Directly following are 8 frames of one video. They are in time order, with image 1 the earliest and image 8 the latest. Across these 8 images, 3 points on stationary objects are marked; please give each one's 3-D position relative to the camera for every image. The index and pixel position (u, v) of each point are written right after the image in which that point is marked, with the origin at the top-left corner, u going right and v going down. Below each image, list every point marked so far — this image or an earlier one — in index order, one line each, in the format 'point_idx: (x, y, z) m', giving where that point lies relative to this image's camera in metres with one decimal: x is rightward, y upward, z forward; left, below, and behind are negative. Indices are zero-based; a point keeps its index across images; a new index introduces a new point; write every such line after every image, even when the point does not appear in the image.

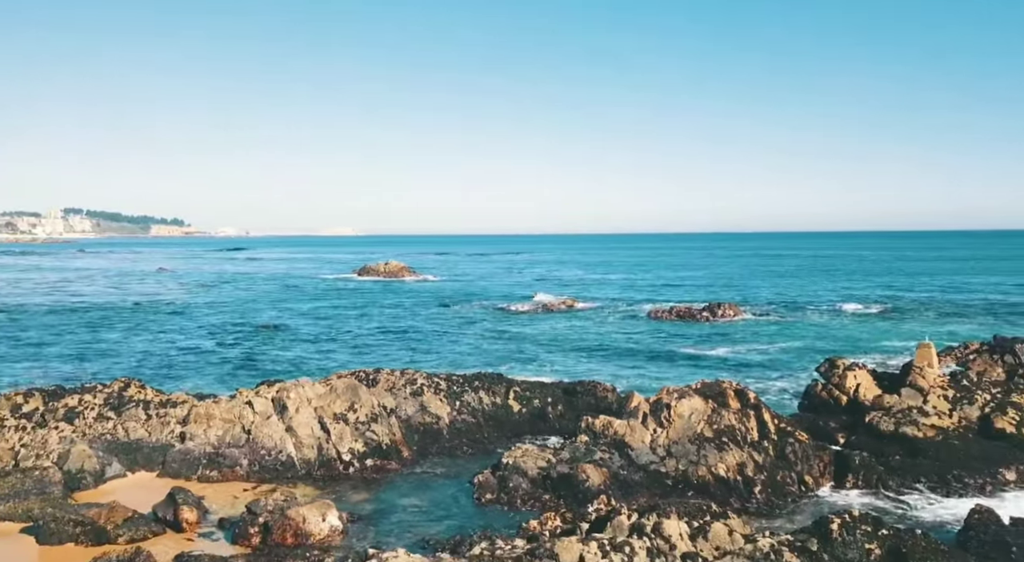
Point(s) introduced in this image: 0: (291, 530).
0: (-4.5, -5.3, +17.6) m
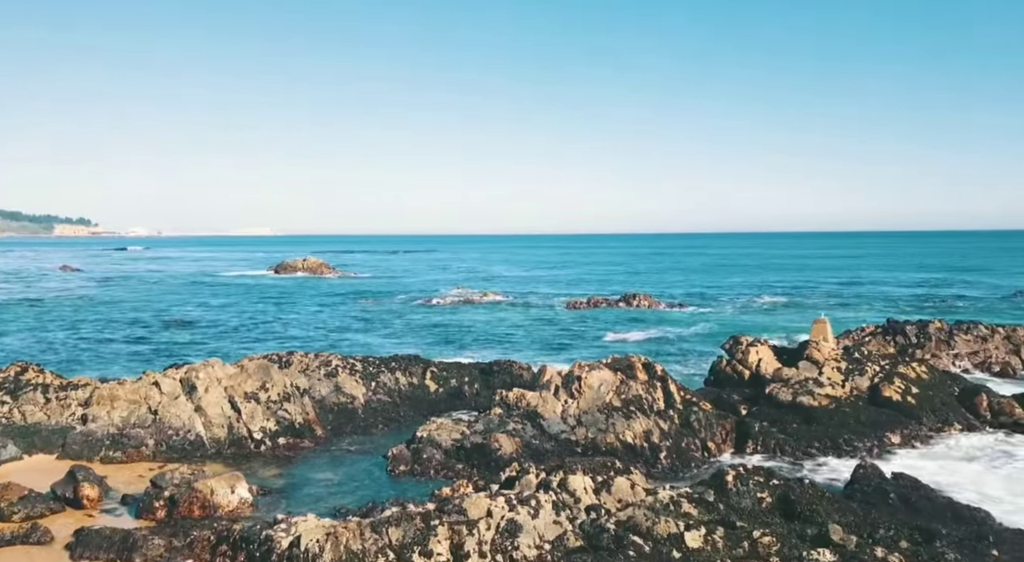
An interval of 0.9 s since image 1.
0: (-6.3, -4.5, +17.4) m
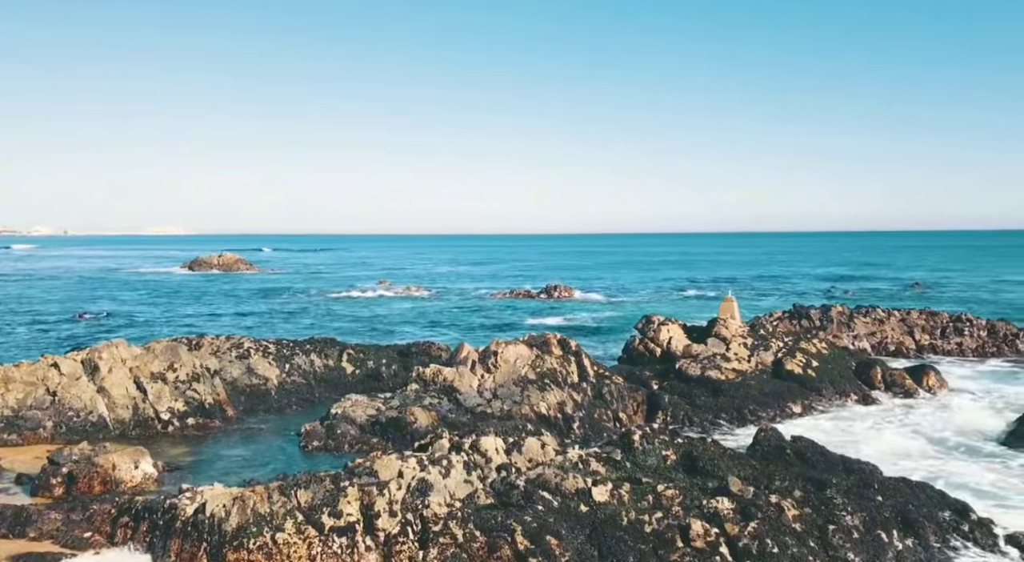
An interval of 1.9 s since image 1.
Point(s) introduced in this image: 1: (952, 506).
0: (-8.1, -3.8, +16.9) m
1: (+7.7, -4.0, +15.2) m
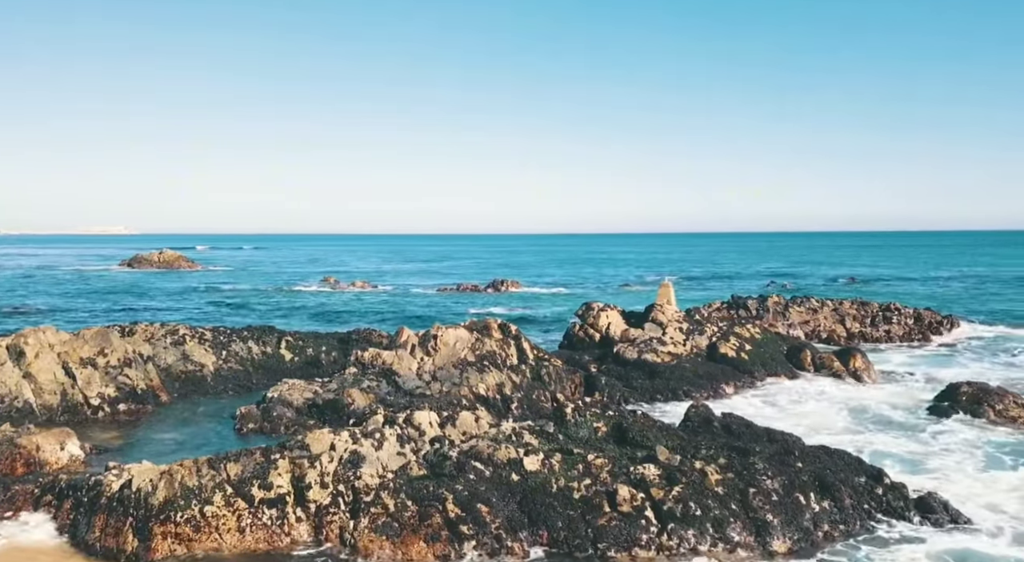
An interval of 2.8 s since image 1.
0: (-9.4, -3.4, +16.5) m
1: (+6.5, -3.5, +15.8) m
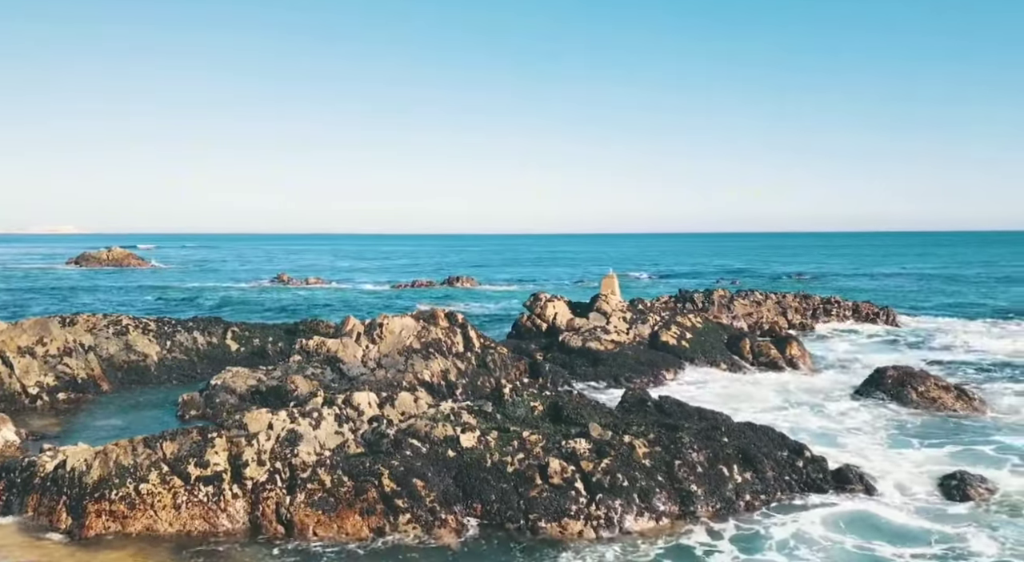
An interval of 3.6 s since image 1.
0: (-10.6, -3.0, +16.4) m
1: (+5.3, -3.2, +16.5) m
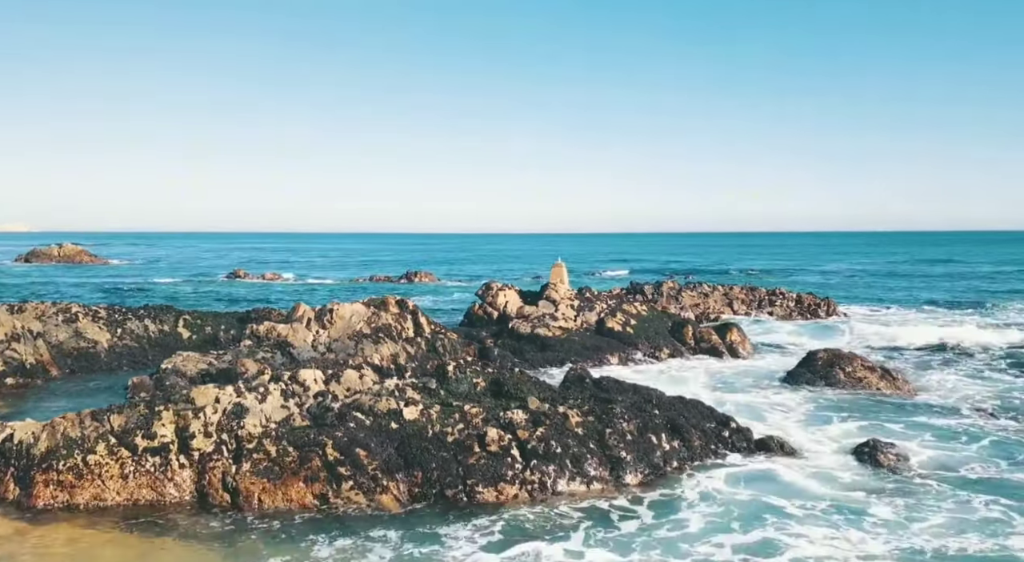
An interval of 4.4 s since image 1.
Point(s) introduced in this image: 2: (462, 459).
0: (-11.7, -2.6, +16.5) m
1: (+4.2, -2.7, +17.3) m
2: (-0.9, -3.1, +15.1) m
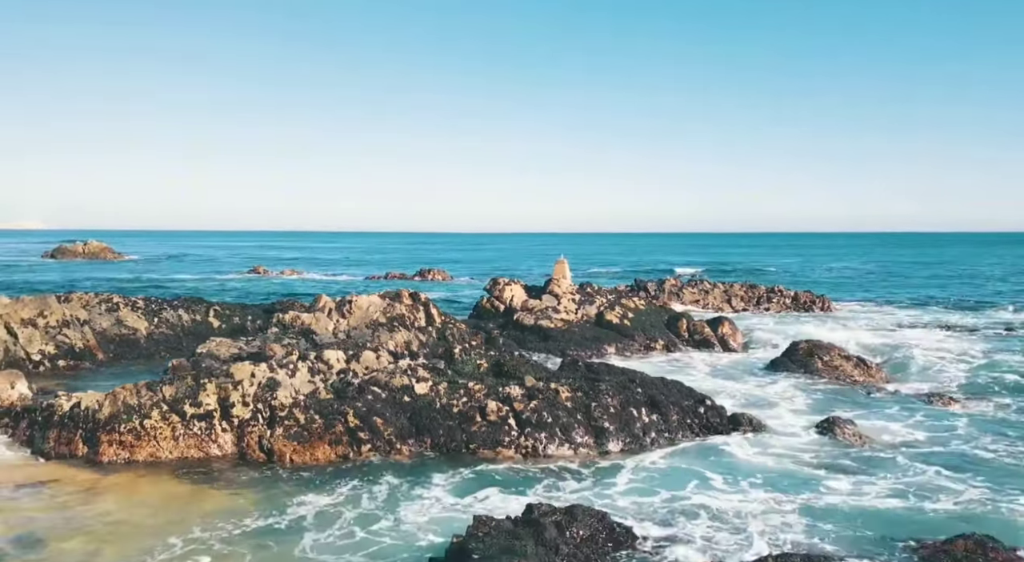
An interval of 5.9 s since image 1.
0: (-11.8, -2.4, +19.0) m
1: (+4.1, -2.6, +19.6) m
2: (-0.9, -3.0, +17.4) m
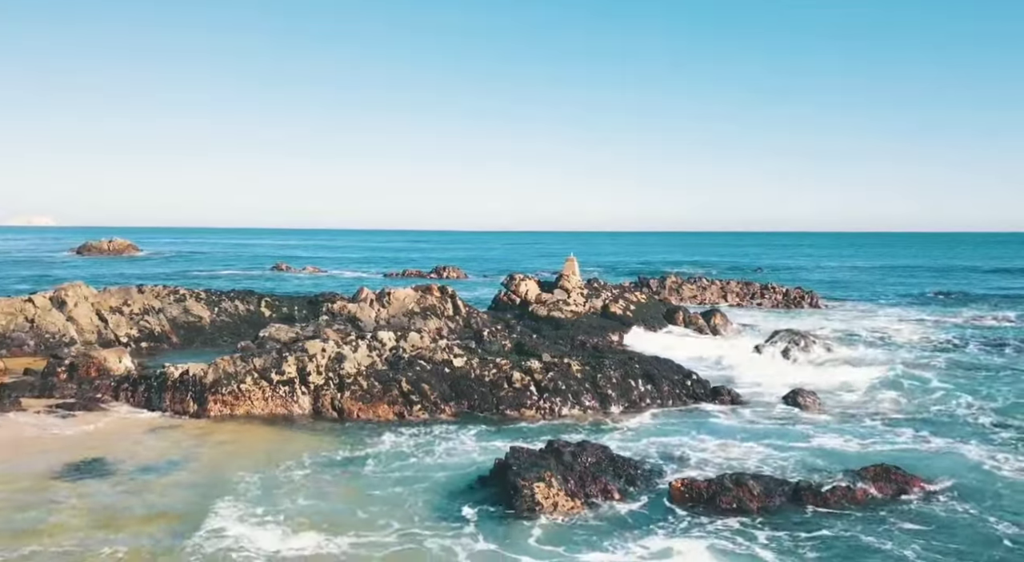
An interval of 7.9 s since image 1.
0: (-11.2, -2.2, +23.4) m
1: (+4.7, -2.5, +23.8) m
2: (-0.4, -2.8, +21.7) m
